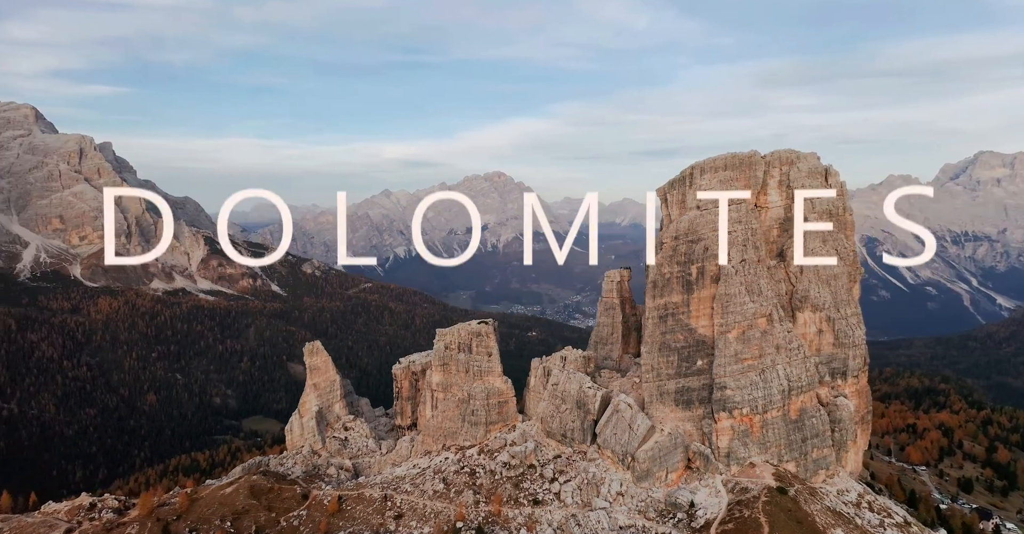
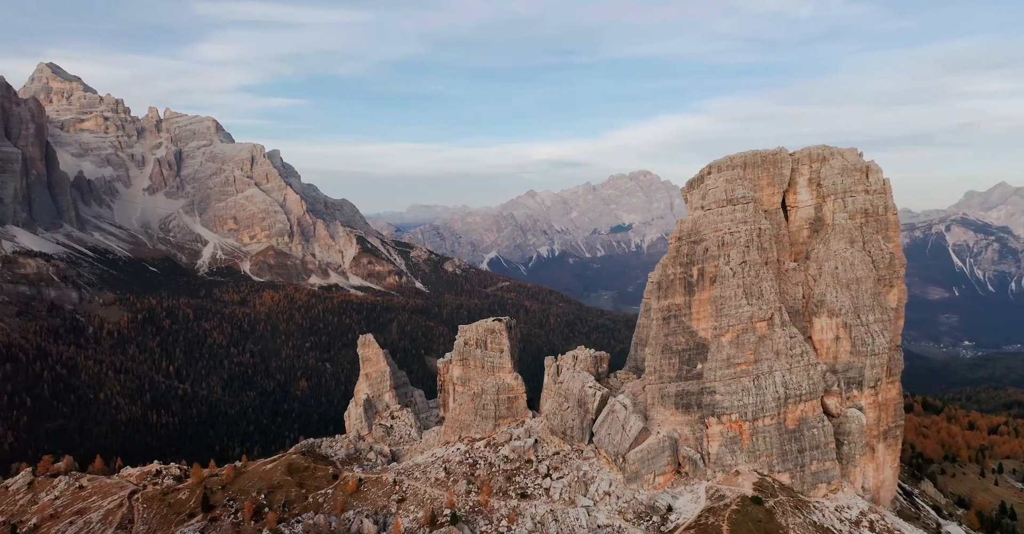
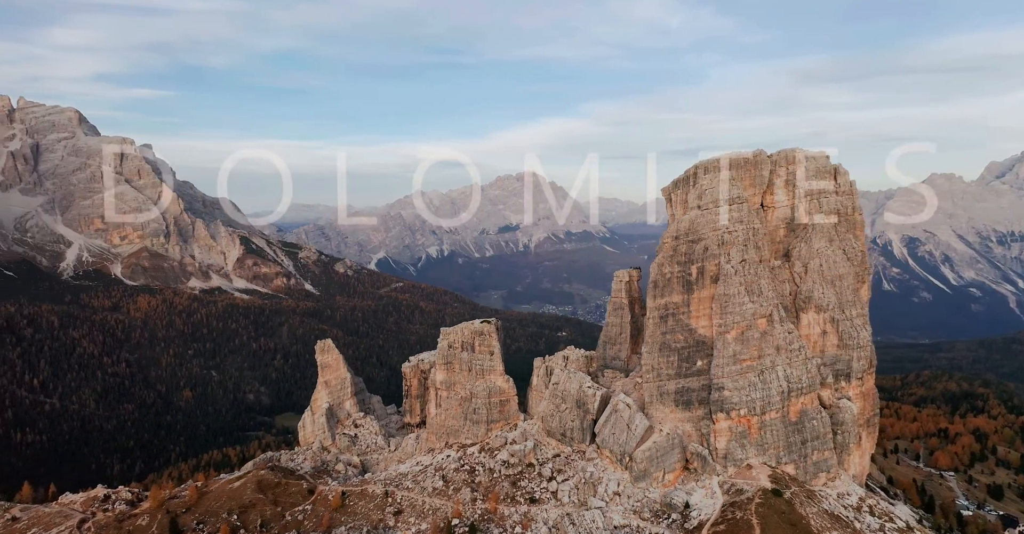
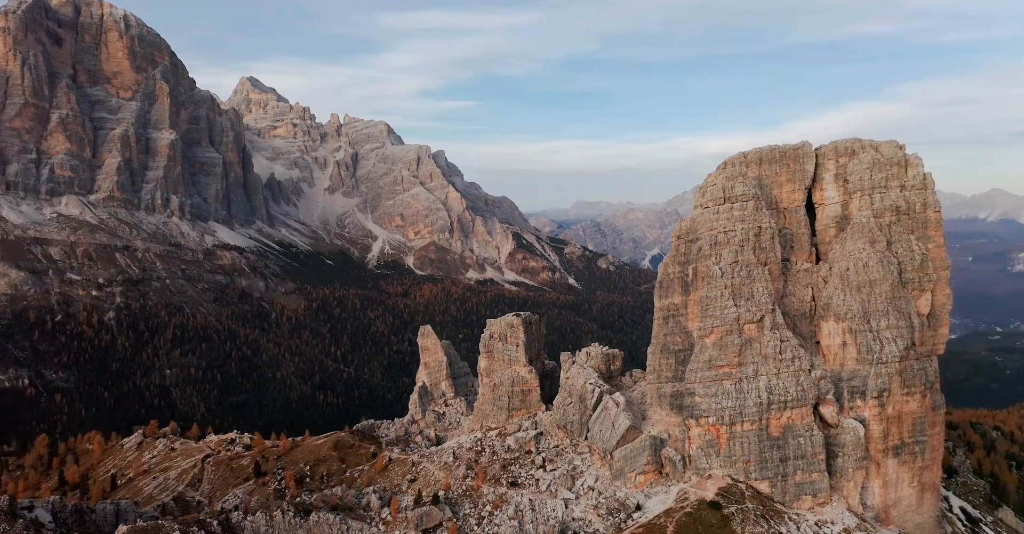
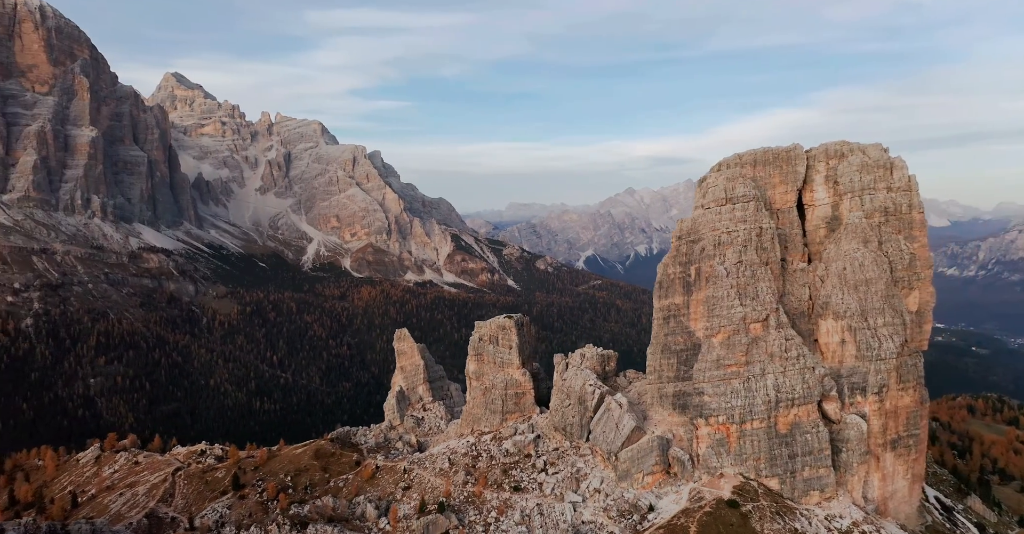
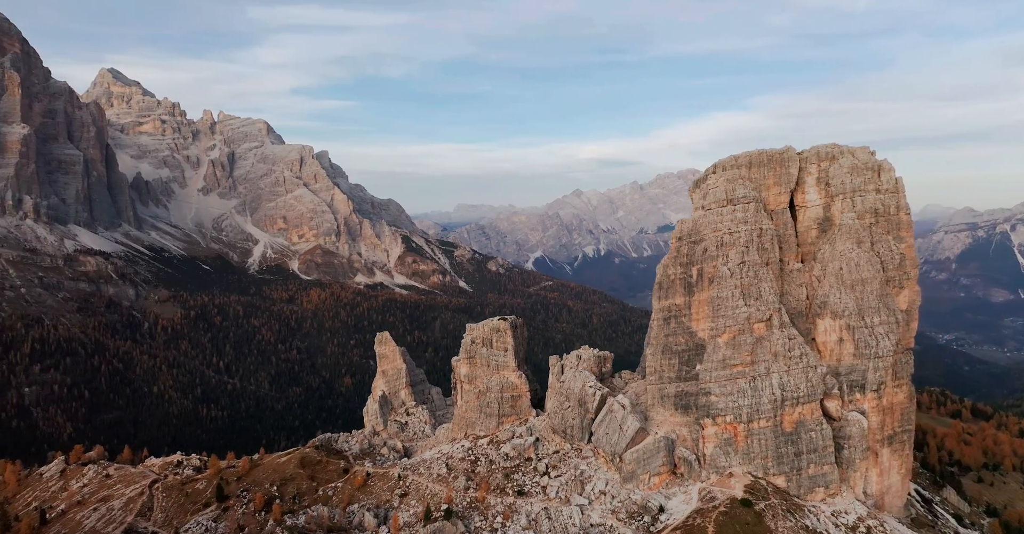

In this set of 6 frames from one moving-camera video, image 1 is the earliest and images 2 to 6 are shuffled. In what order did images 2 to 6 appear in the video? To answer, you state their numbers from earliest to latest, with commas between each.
3, 2, 6, 5, 4
